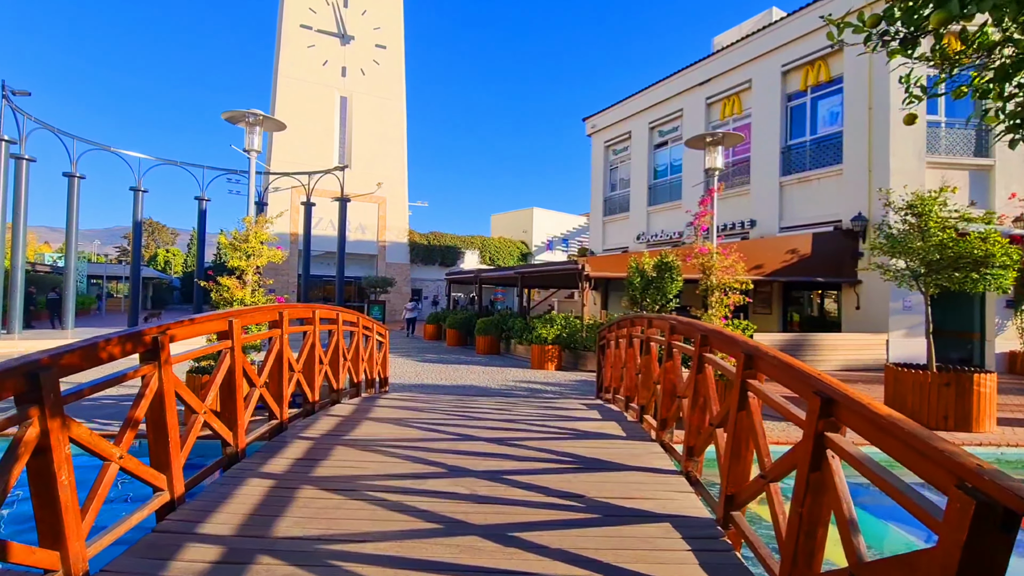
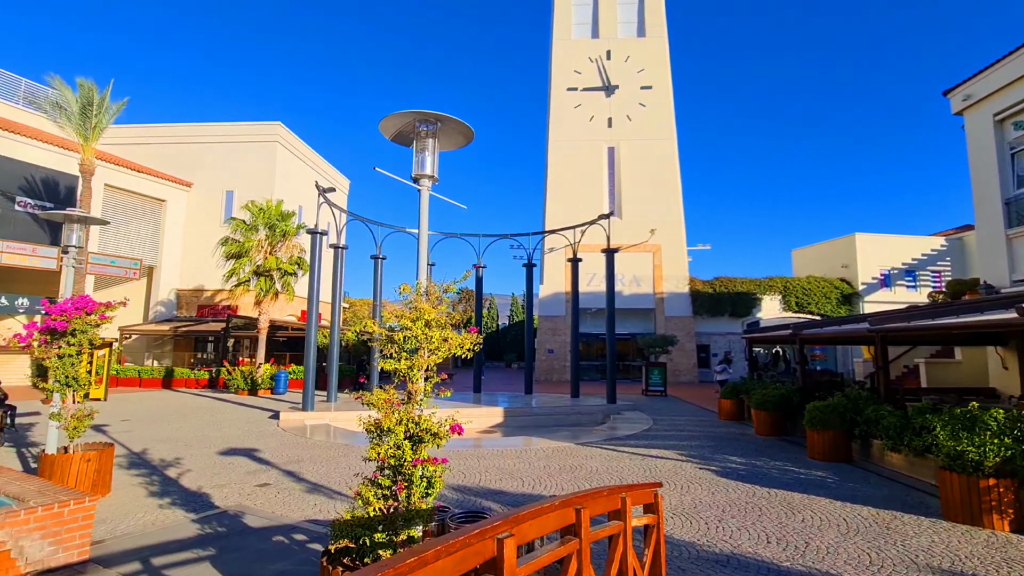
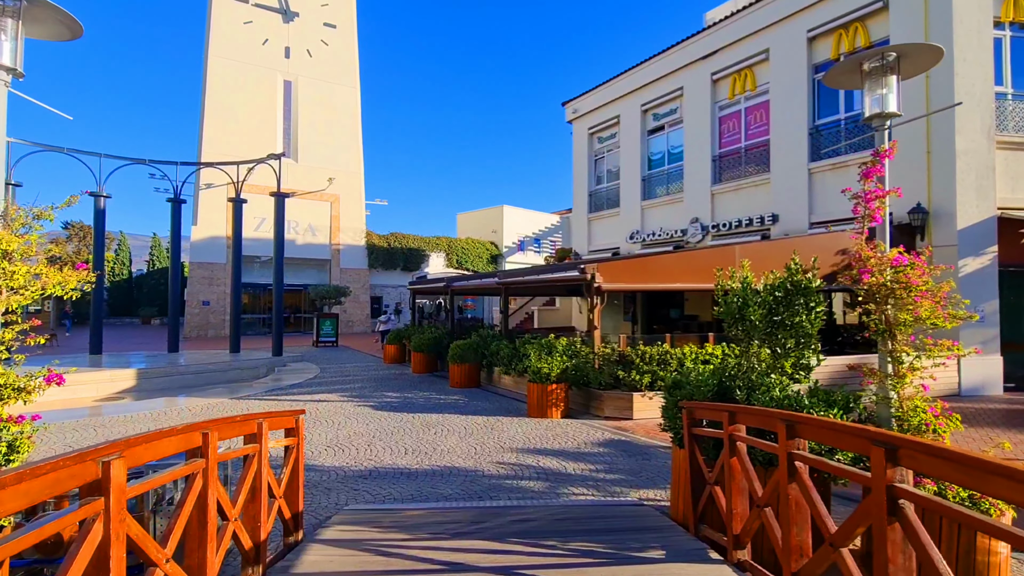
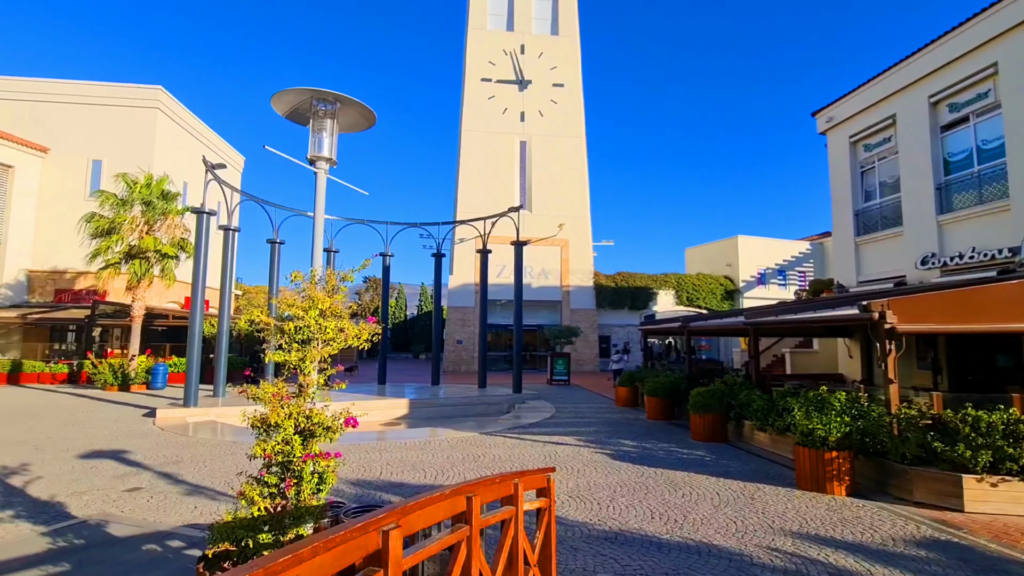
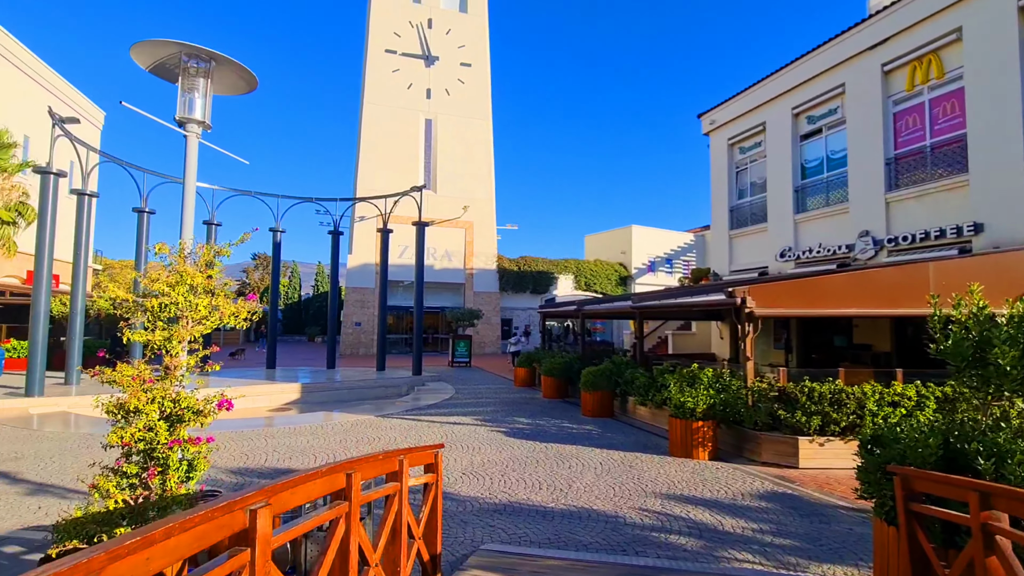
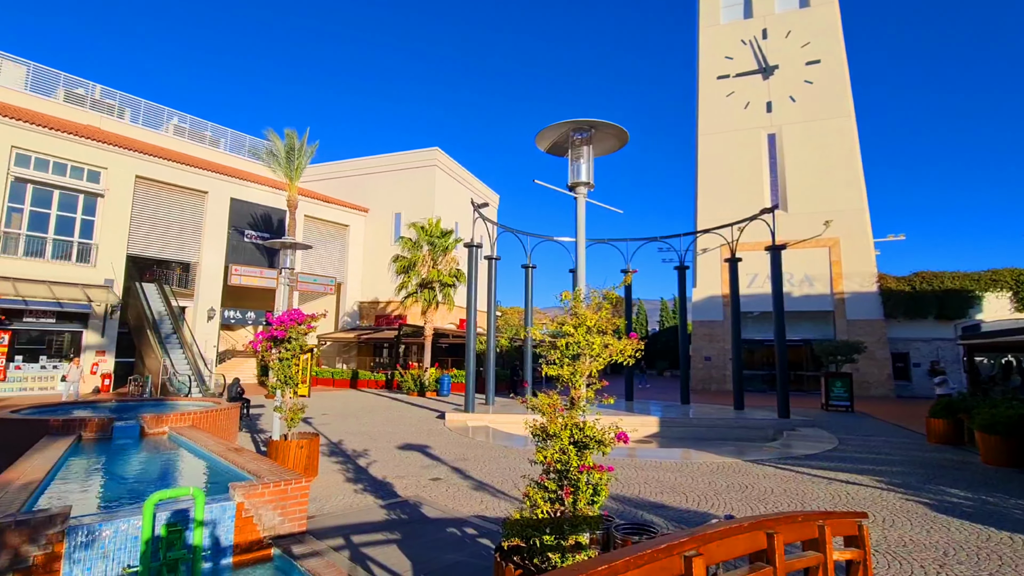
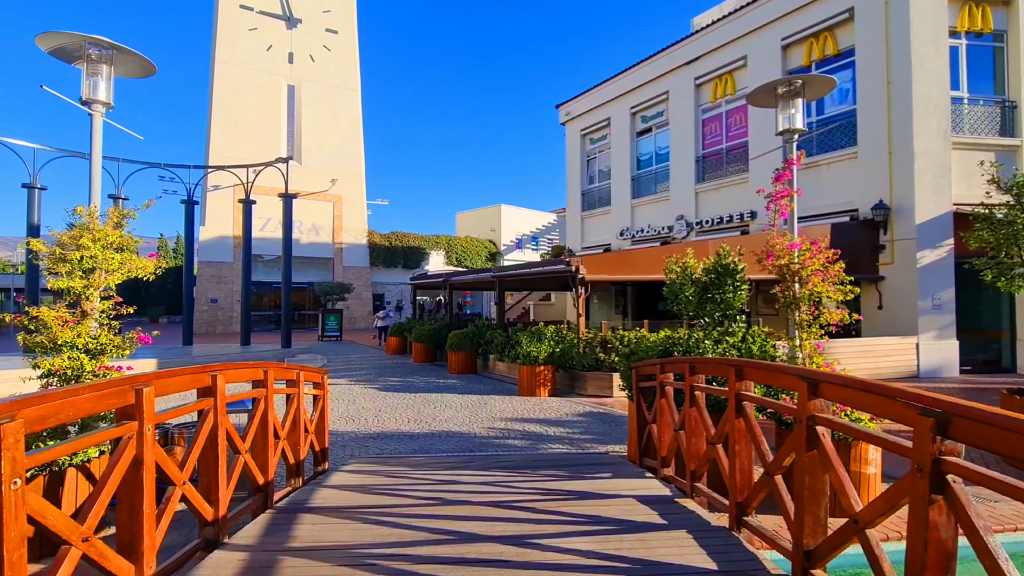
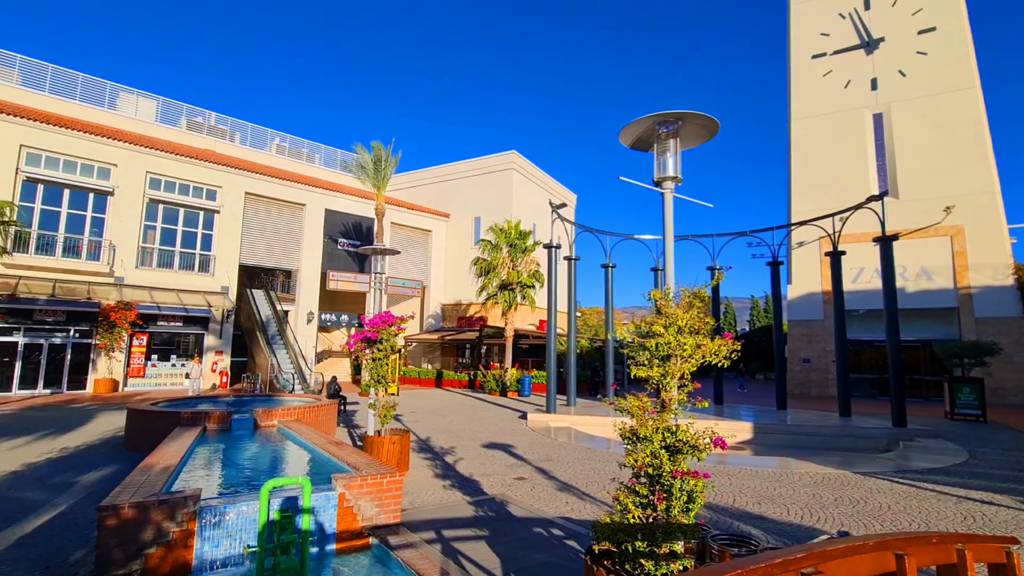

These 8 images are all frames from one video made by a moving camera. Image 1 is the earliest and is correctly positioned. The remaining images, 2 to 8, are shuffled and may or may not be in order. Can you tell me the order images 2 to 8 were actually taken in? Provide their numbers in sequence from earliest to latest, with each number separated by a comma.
7, 3, 5, 4, 2, 6, 8
